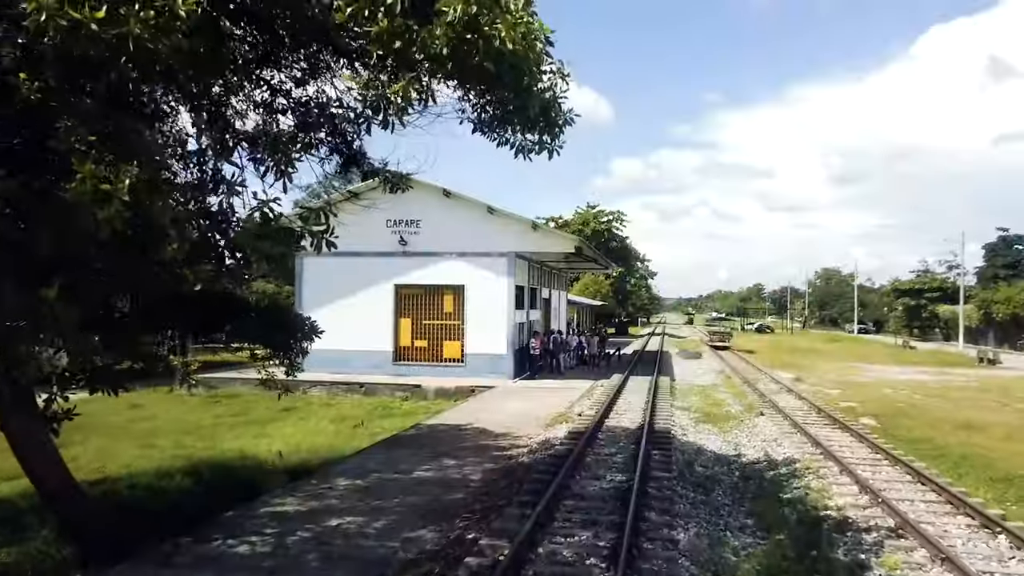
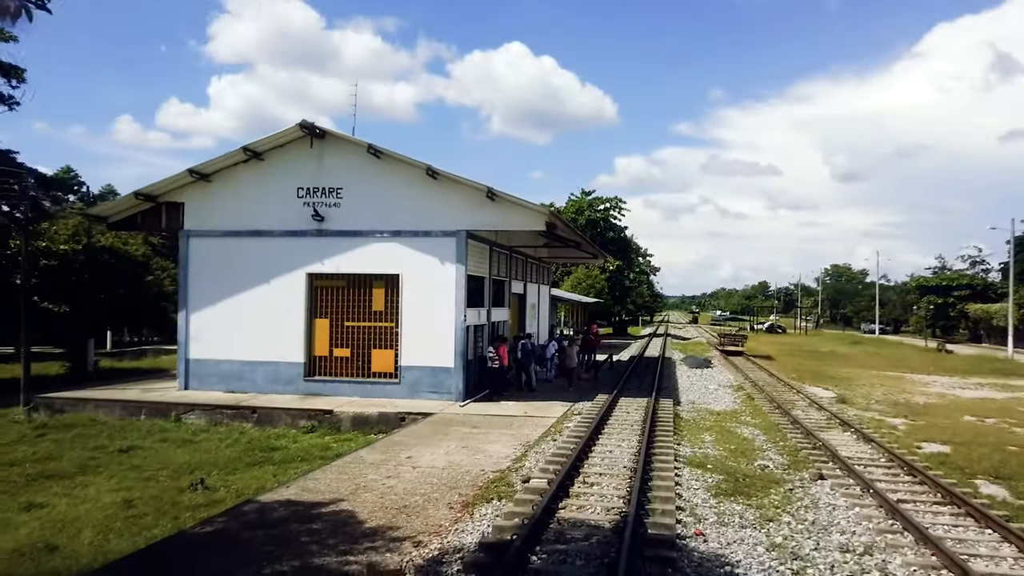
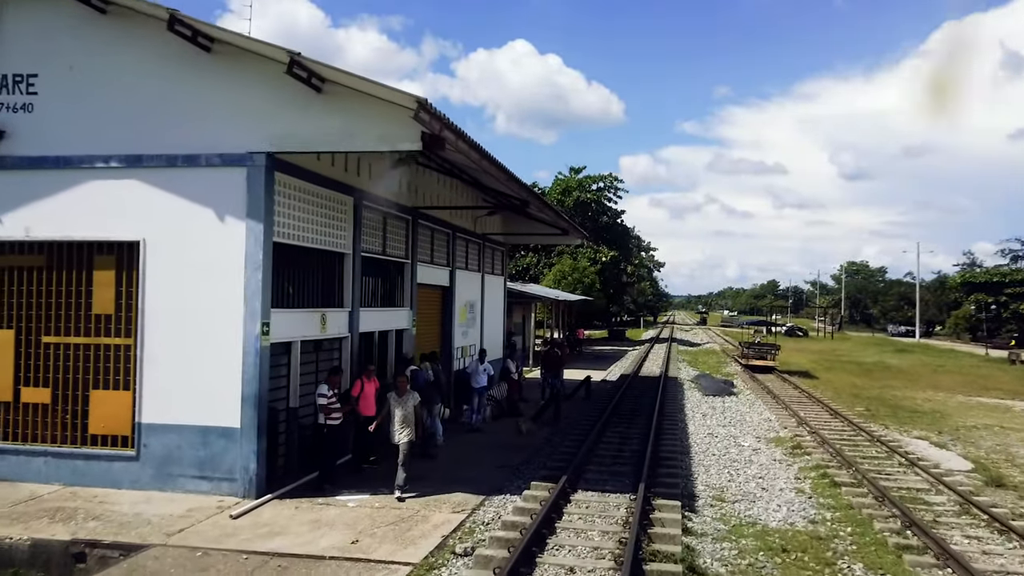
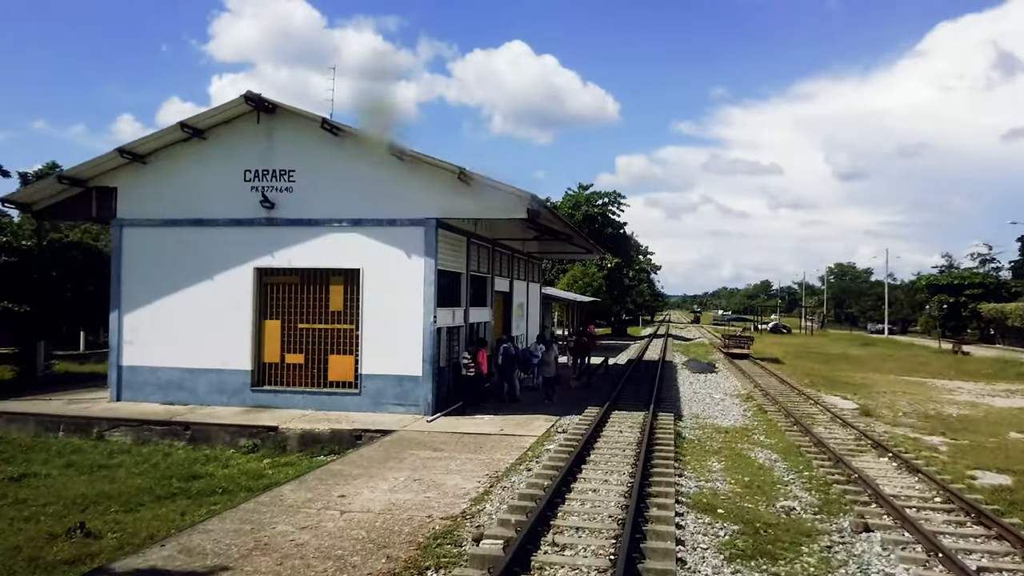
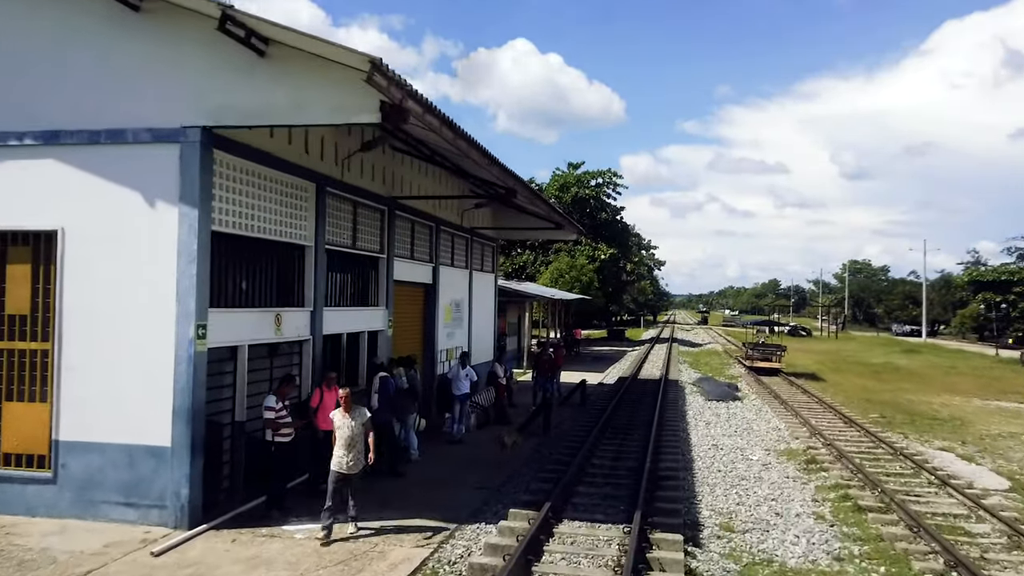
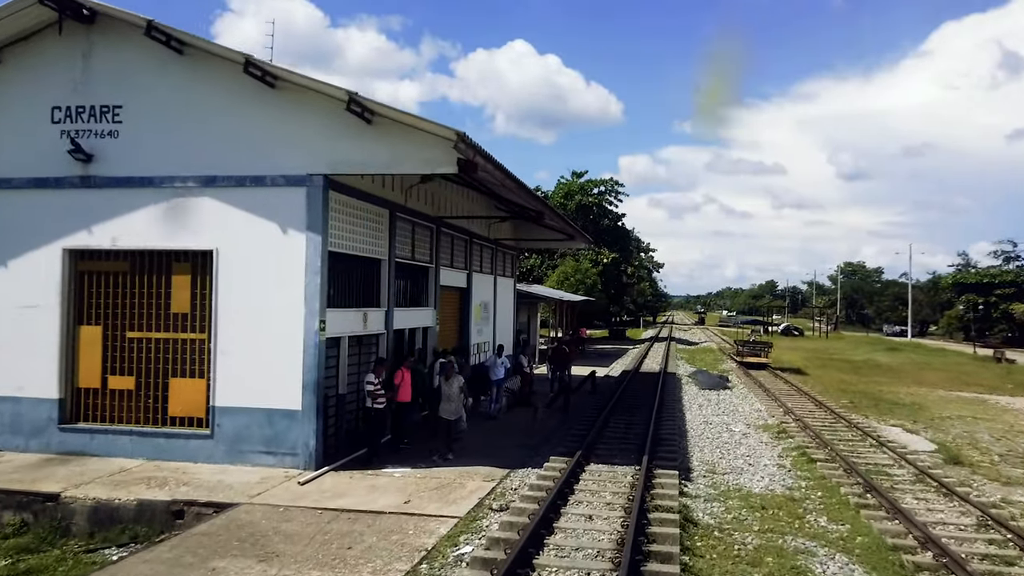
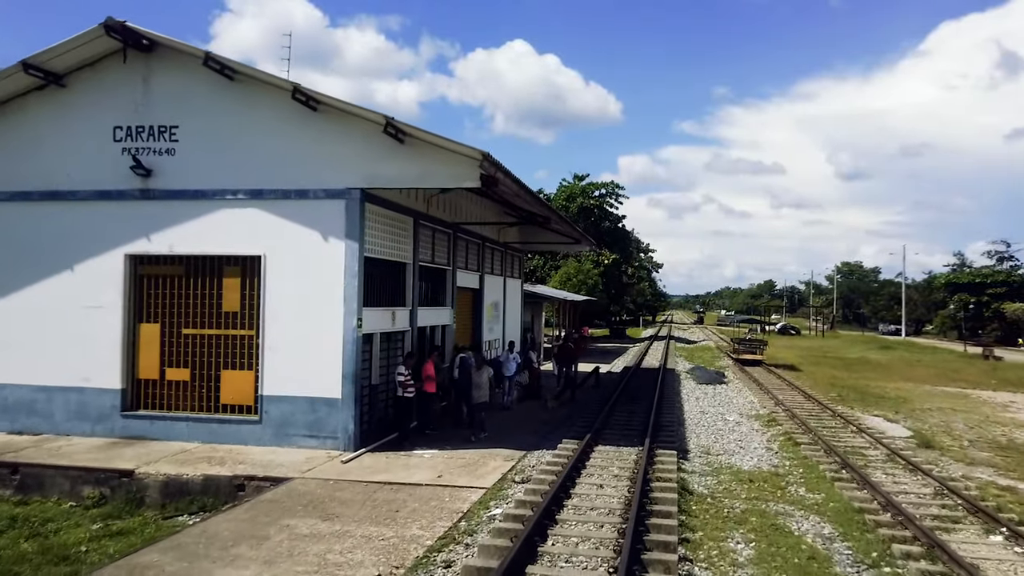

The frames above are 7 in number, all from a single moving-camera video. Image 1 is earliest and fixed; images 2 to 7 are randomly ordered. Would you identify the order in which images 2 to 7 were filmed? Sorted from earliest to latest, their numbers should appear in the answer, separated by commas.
2, 4, 7, 6, 3, 5
